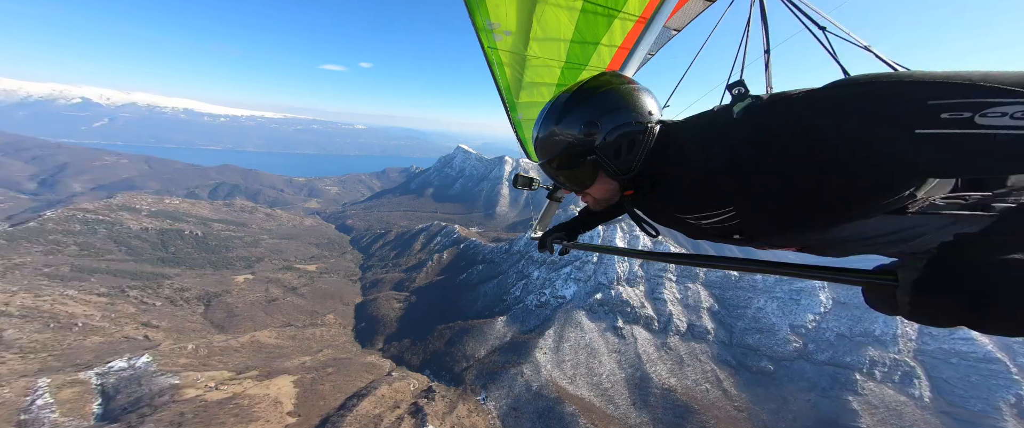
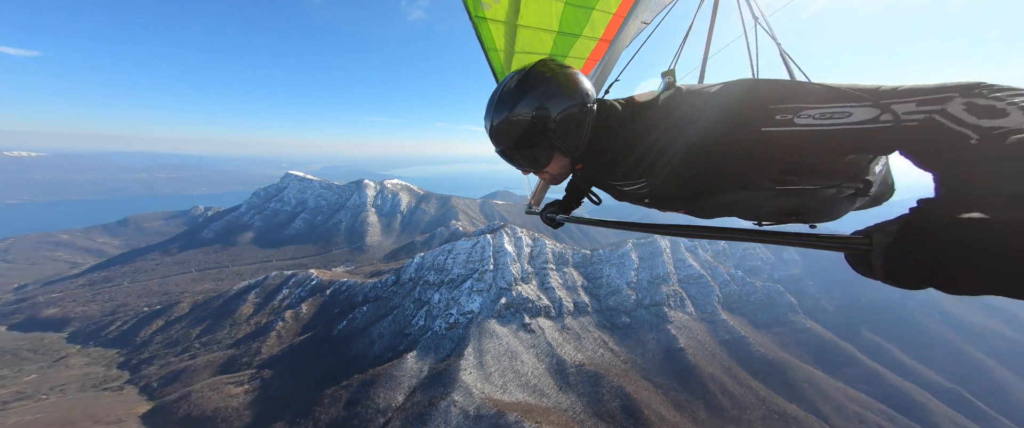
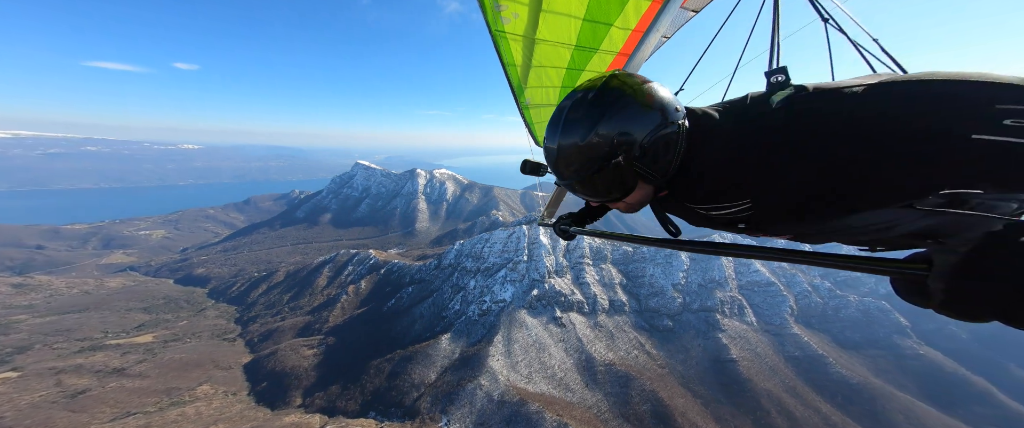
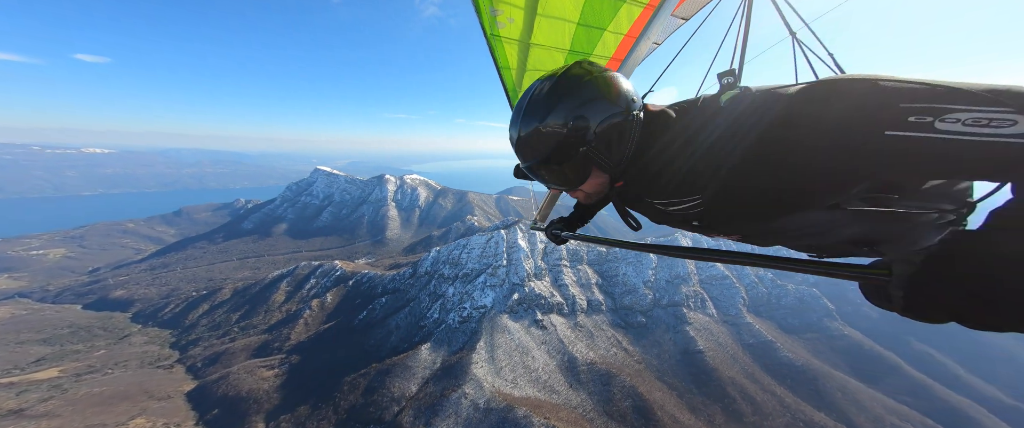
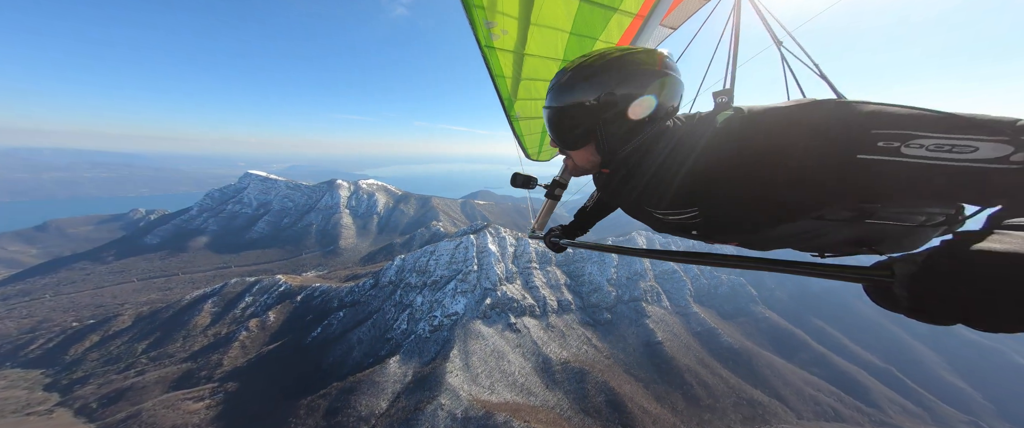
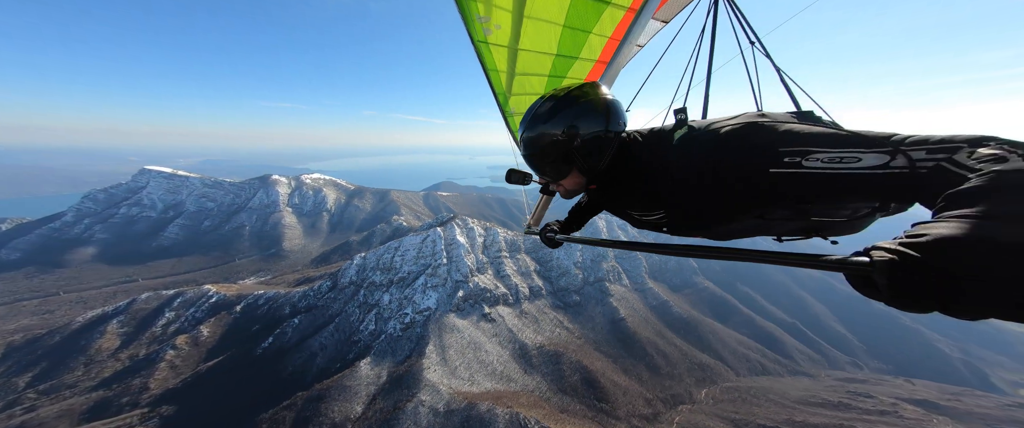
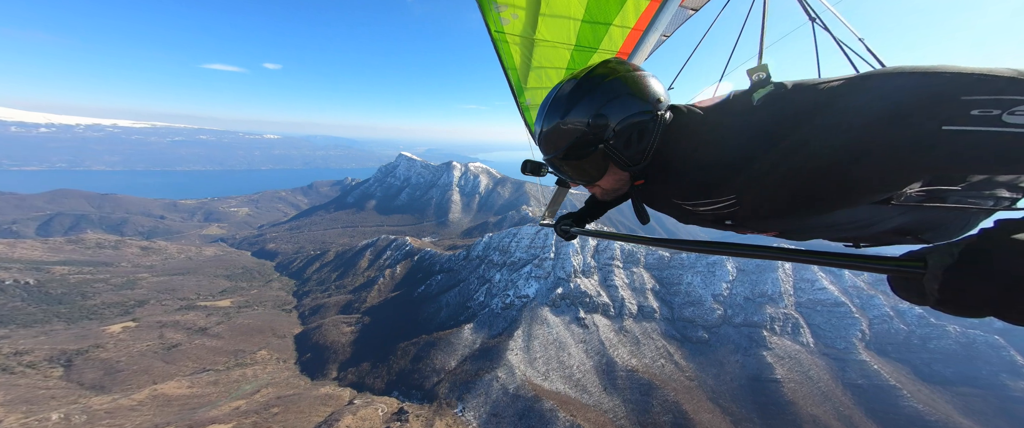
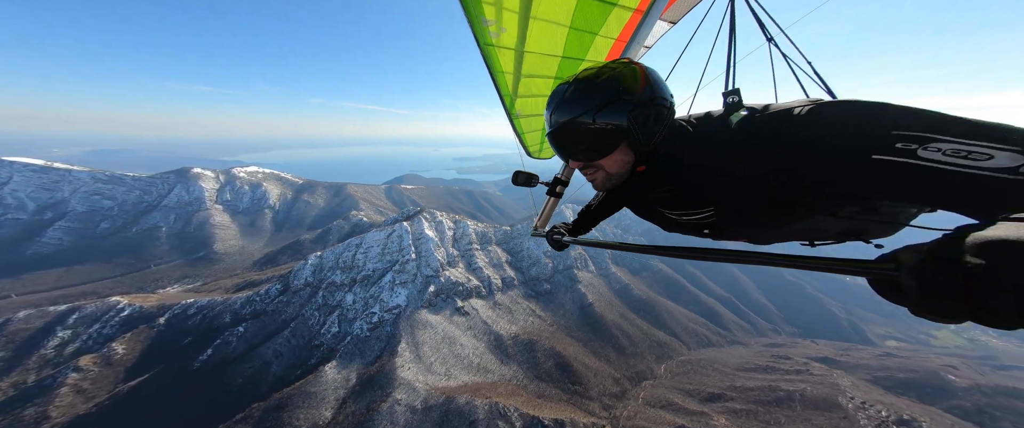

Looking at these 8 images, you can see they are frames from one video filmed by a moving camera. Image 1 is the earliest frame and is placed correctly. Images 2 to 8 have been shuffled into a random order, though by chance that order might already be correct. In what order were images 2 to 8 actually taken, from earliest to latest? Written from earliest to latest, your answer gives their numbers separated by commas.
7, 3, 4, 2, 5, 6, 8
